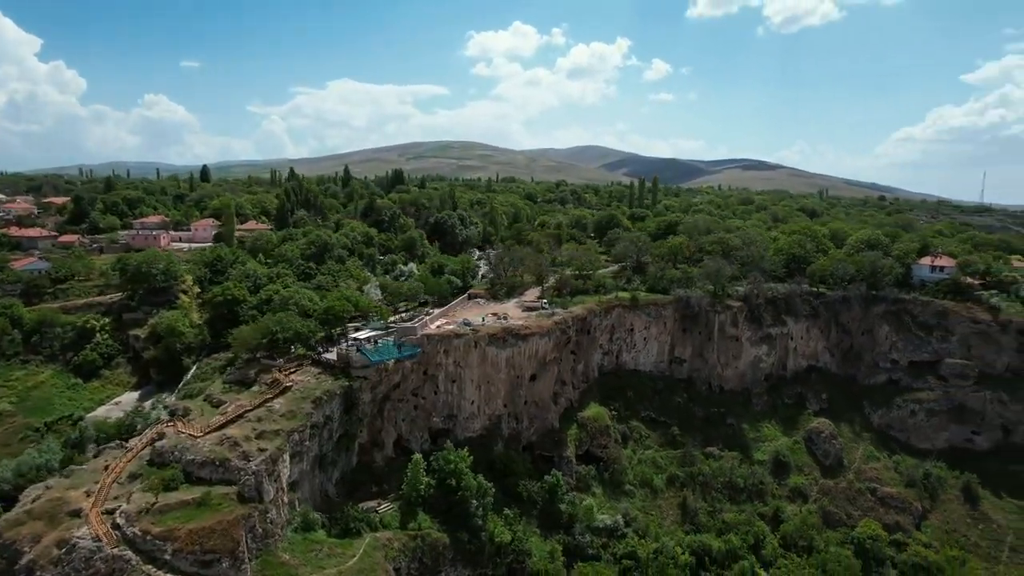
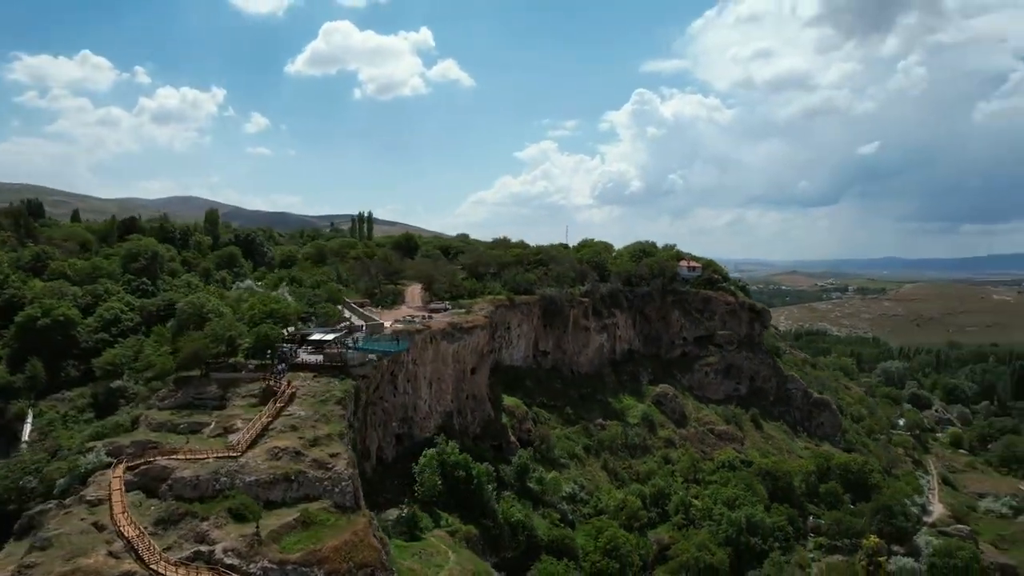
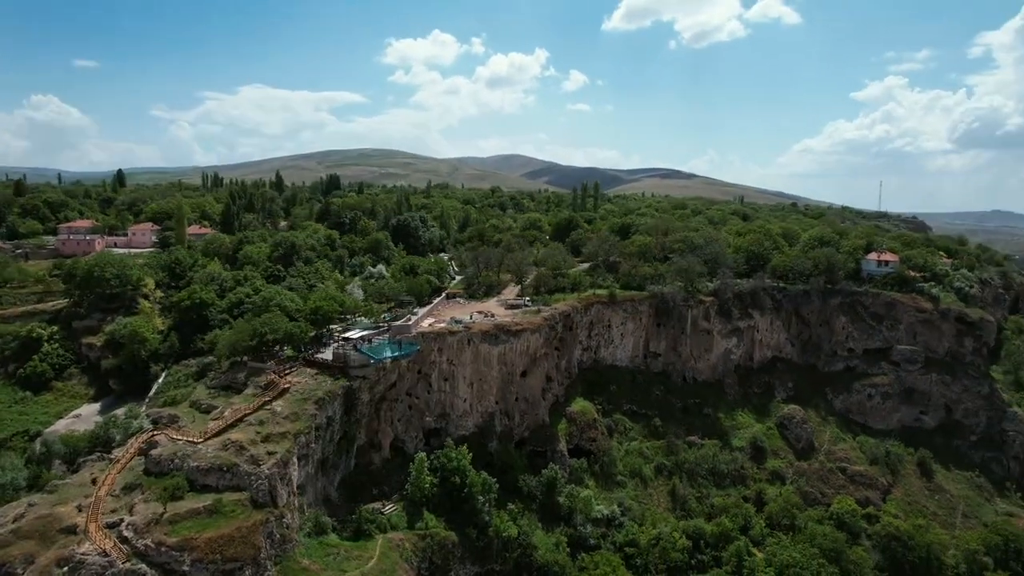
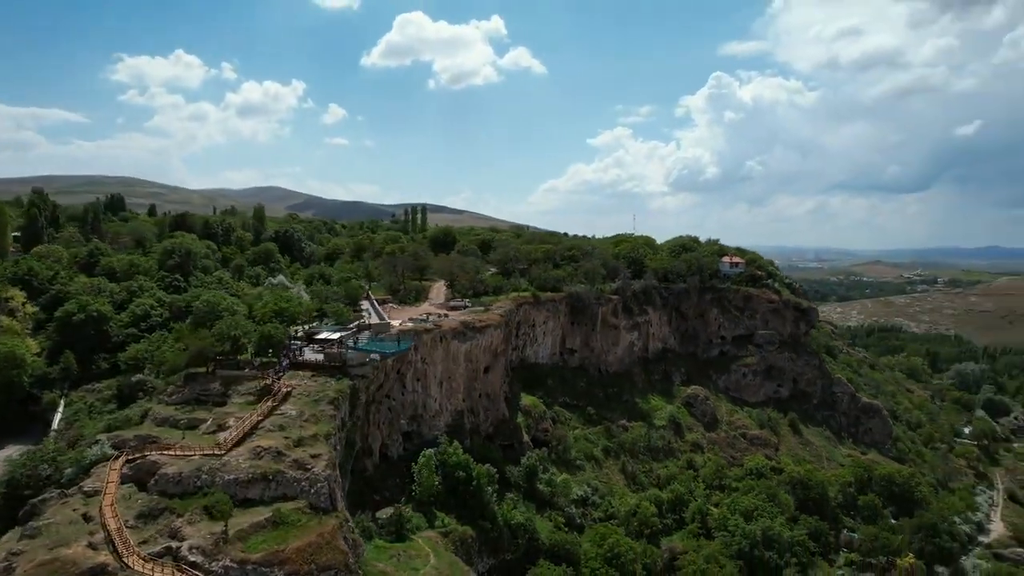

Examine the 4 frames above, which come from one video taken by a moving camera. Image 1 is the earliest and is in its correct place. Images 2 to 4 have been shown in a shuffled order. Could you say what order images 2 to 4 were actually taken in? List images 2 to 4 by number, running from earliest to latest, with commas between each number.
3, 4, 2
